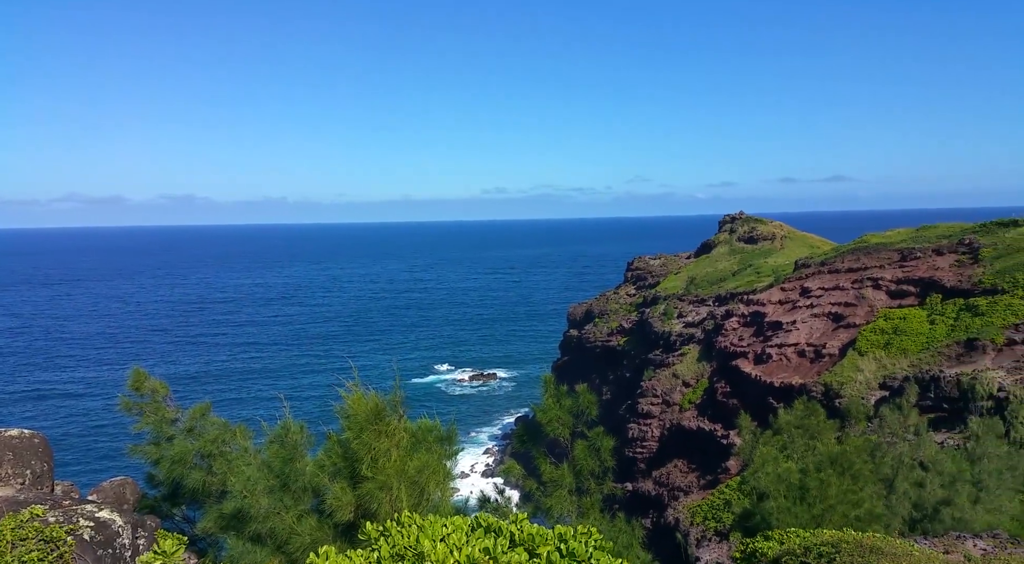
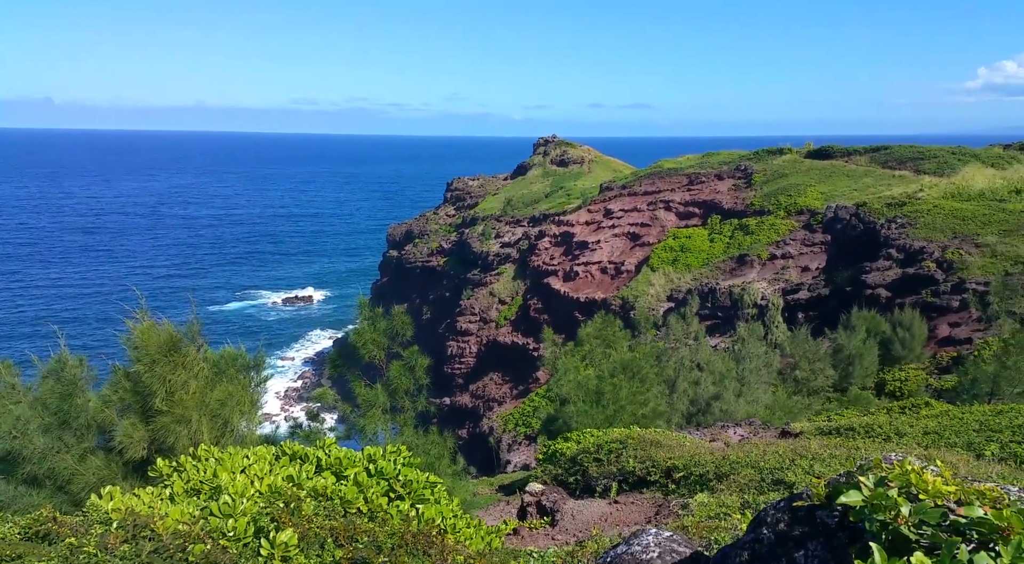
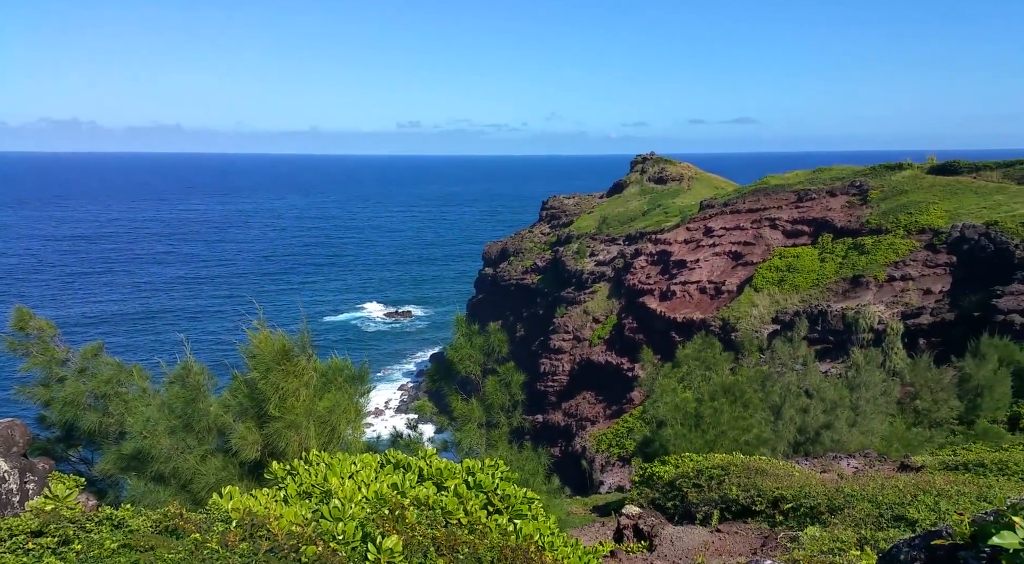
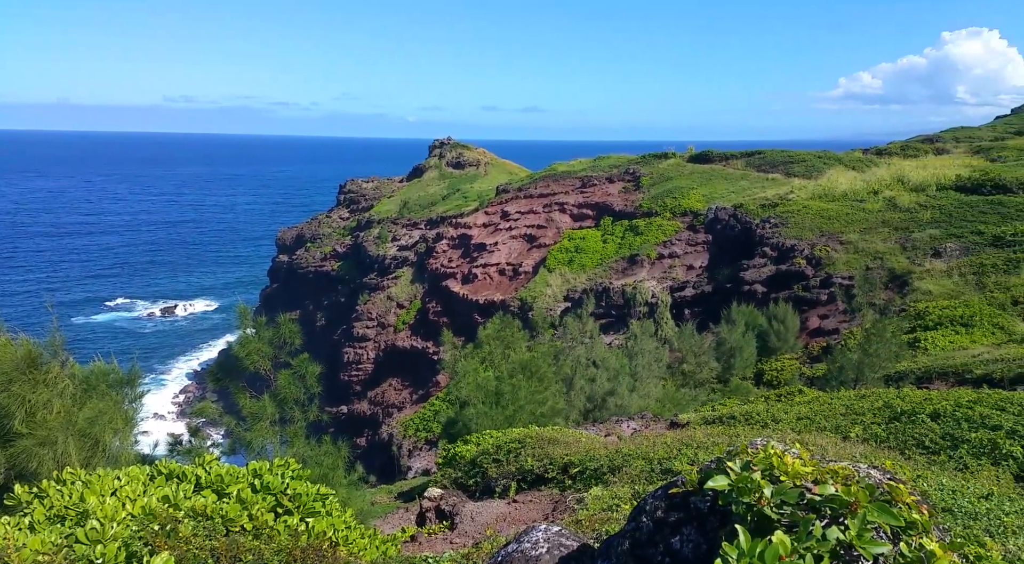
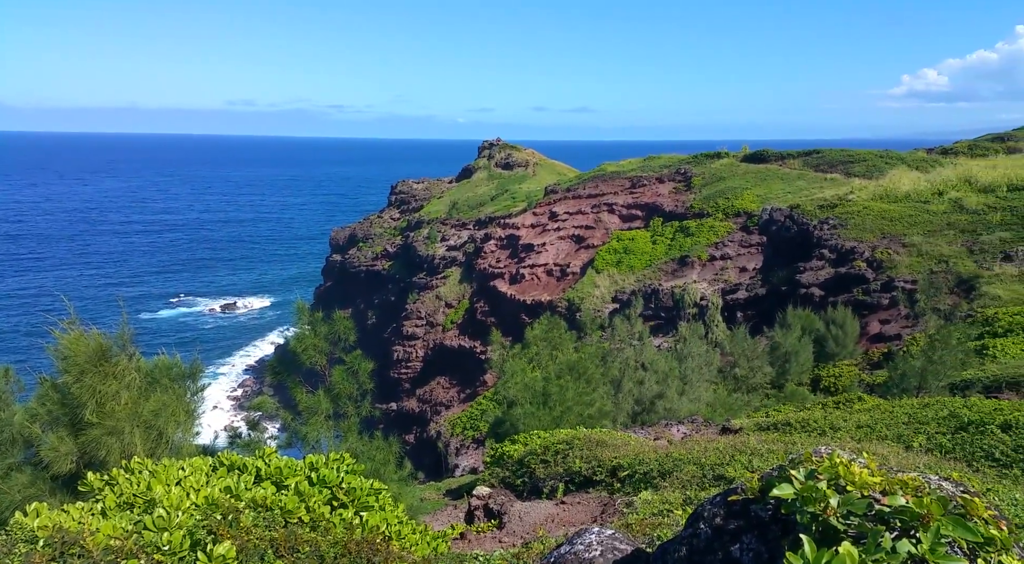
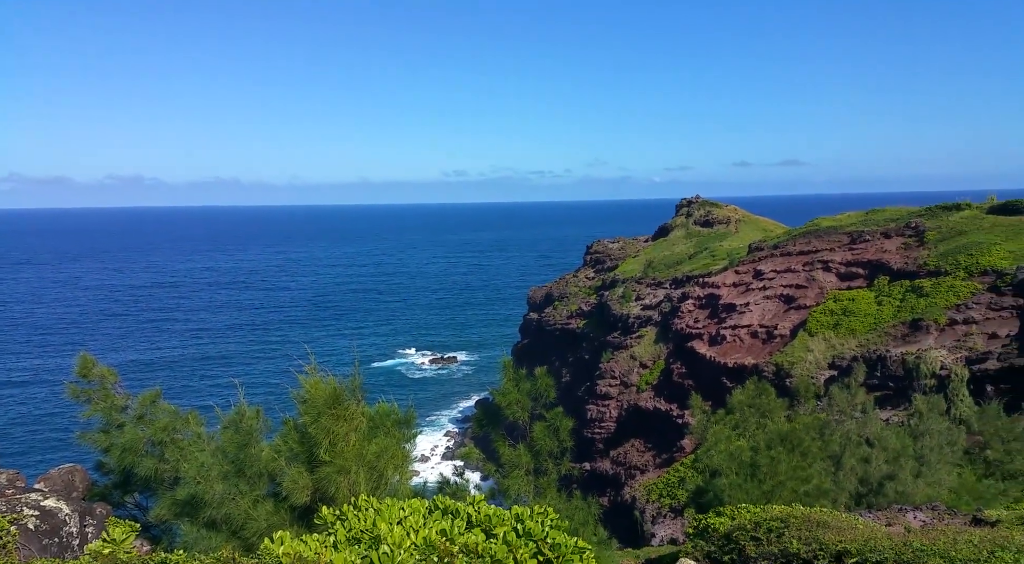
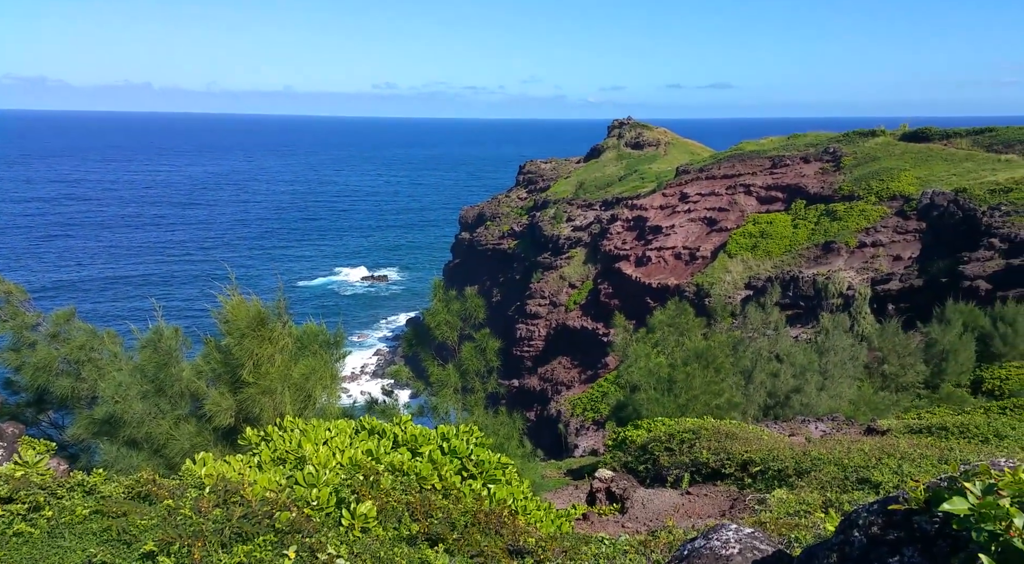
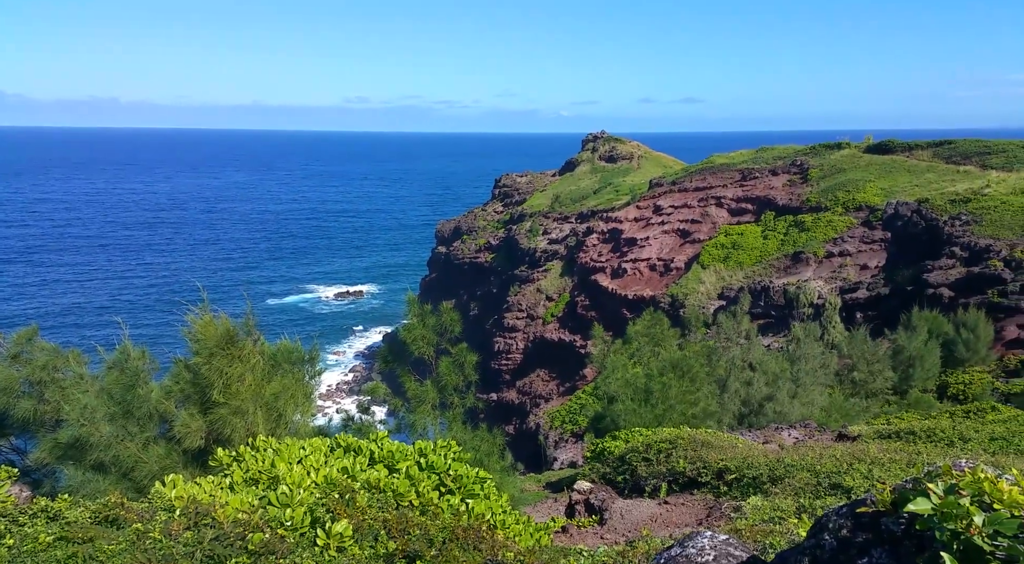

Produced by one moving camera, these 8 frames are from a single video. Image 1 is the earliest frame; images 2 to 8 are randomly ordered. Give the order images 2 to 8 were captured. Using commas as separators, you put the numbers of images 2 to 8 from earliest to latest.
6, 3, 7, 8, 2, 5, 4
